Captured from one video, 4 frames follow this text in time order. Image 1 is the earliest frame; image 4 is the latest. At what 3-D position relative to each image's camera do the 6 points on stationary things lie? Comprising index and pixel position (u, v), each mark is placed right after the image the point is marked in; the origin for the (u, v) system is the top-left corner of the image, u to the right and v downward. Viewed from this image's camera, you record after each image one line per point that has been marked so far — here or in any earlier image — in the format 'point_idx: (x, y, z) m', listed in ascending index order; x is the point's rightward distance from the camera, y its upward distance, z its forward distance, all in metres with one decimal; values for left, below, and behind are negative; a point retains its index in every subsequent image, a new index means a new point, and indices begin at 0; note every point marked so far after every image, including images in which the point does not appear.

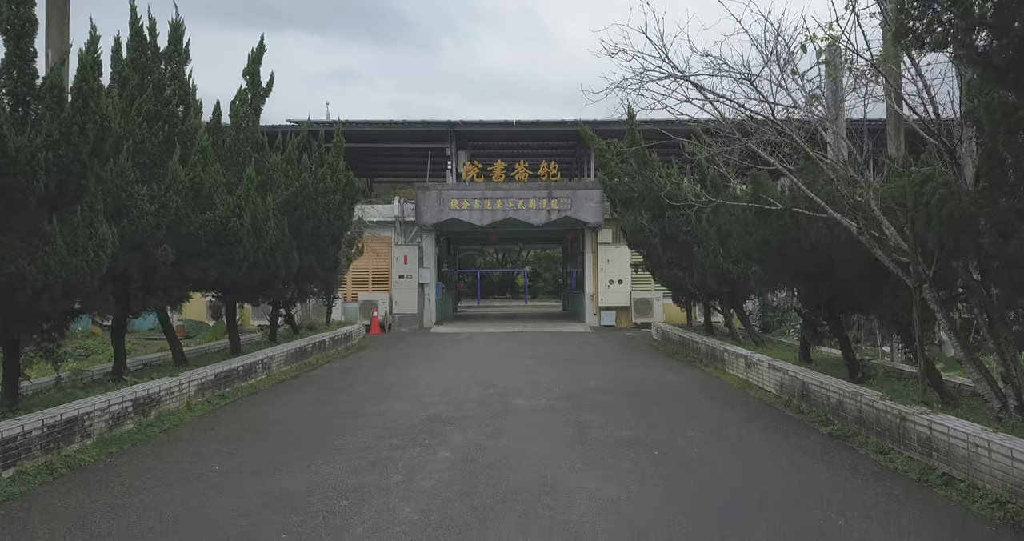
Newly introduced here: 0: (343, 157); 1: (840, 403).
0: (-4.5, +3.0, +13.2) m
1: (+4.8, -1.9, +7.3) m
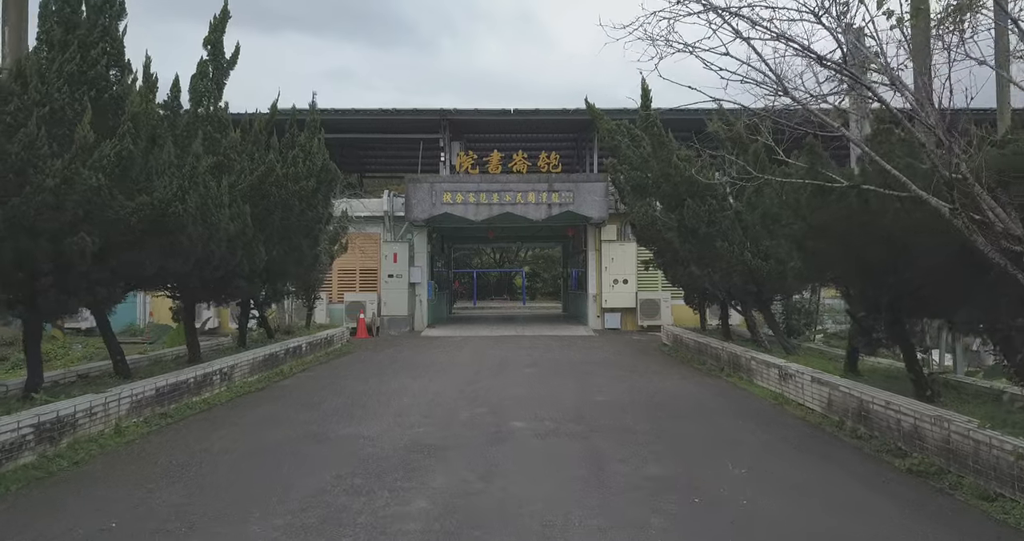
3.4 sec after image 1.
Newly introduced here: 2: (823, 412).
0: (-4.6, +3.1, +11.8) m
1: (+4.8, -1.9, +5.9) m
2: (+4.8, -2.2, +7.8) m
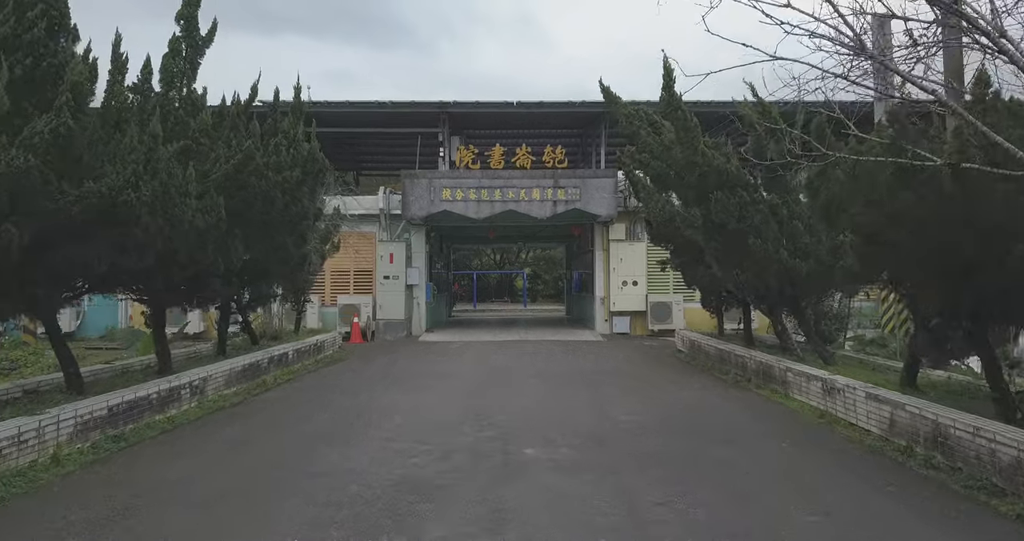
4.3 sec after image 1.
0: (-4.4, +3.1, +10.7) m
1: (+4.9, -1.9, +4.8) m
2: (+5.0, -2.2, +6.7) m
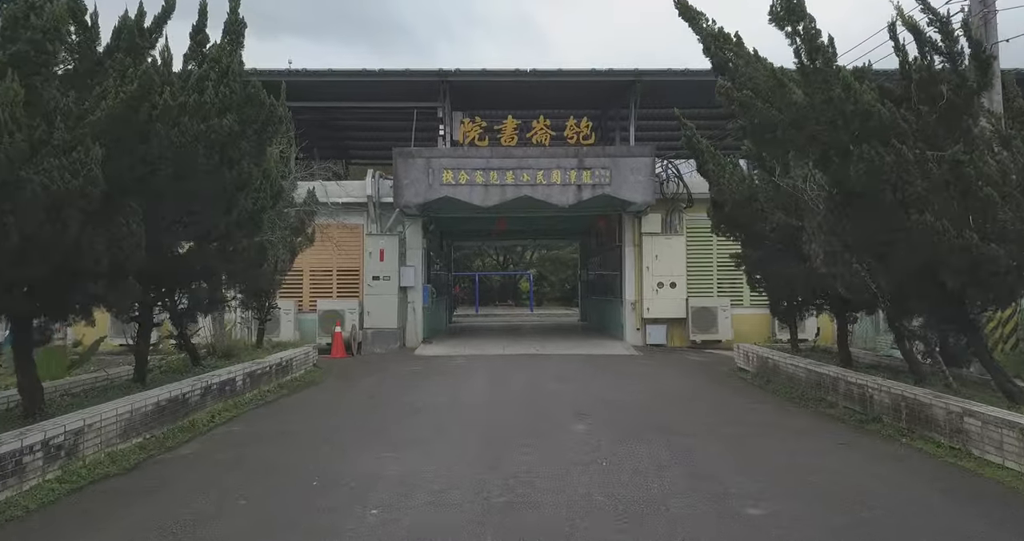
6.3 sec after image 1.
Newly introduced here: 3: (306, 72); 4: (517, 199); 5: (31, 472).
0: (-4.0, +3.2, +7.6) m
1: (+5.4, -1.8, +1.8) m
2: (+5.5, -2.1, +3.6) m
3: (-6.4, +6.2, +15.4) m
4: (+0.2, +2.1, +14.7) m
5: (-5.0, -2.1, +5.2) m
